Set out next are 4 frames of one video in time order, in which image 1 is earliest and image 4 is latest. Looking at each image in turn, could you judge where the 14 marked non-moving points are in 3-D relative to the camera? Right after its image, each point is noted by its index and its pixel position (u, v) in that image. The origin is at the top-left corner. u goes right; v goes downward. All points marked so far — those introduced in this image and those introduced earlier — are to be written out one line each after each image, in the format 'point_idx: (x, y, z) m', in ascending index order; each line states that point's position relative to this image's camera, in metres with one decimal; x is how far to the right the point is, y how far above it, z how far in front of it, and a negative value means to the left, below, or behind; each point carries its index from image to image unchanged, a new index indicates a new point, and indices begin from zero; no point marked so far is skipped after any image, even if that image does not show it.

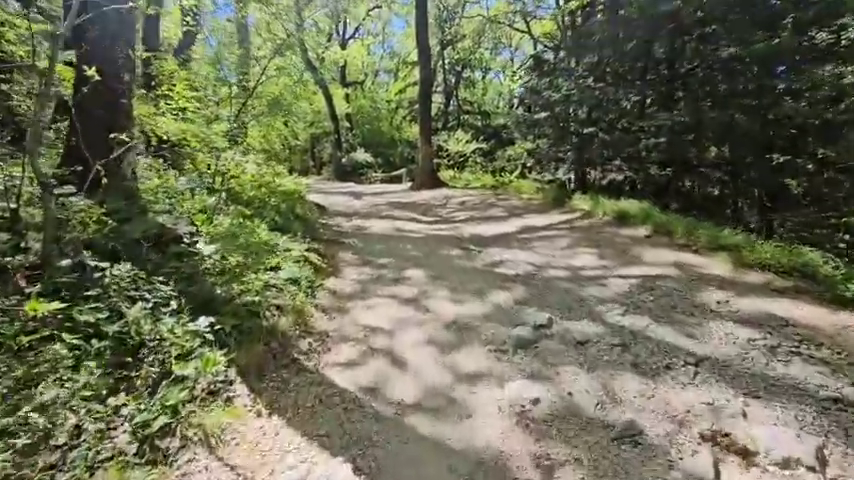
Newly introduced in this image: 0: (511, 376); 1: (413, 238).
0: (+0.7, -1.1, +3.3) m
1: (-0.3, +0.1, +8.9) m
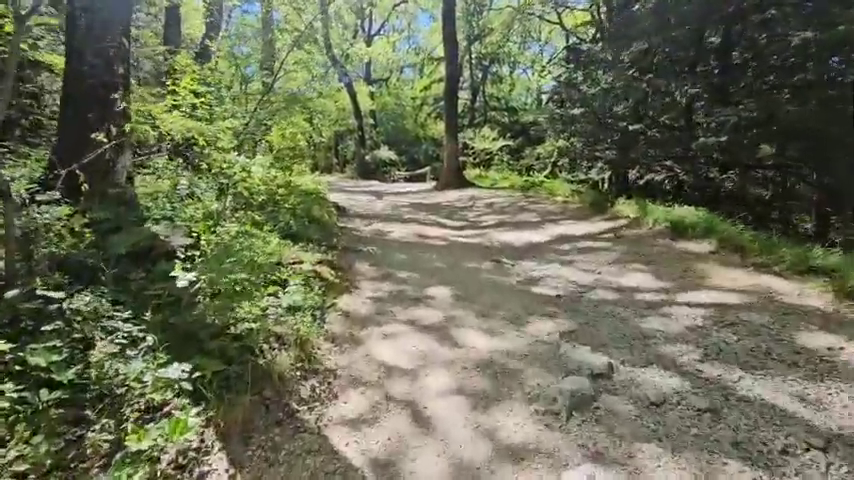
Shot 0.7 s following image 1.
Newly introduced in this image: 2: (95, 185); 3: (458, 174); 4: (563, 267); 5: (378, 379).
0: (+0.8, -1.3, +2.5) m
1: (+0.2, -0.1, +8.2) m
2: (-3.7, +0.6, +4.7) m
3: (+1.4, +2.9, +18.5) m
4: (+2.0, -0.4, +6.1) m
5: (-0.4, -1.1, +3.4) m
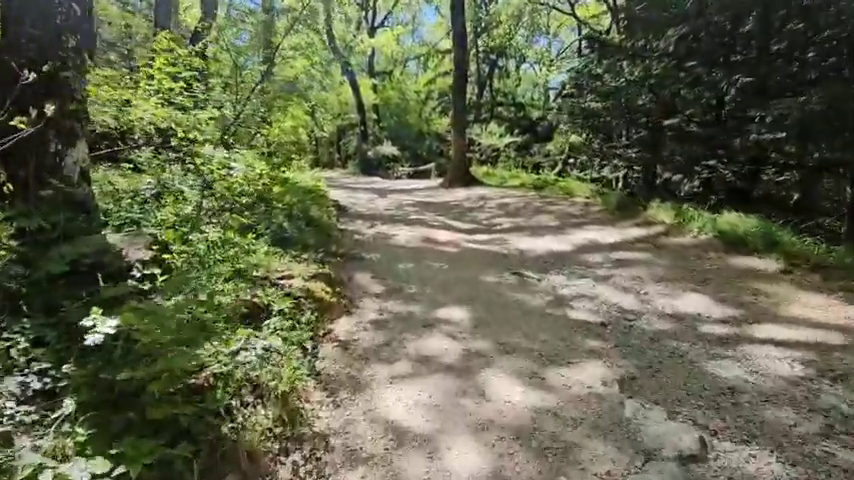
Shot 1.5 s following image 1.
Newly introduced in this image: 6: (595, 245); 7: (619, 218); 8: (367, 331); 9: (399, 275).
0: (+1.0, -1.4, +1.6) m
1: (+0.4, -0.2, +7.3) m
2: (-3.5, +0.5, +3.8) m
3: (+1.6, +2.9, +17.6) m
4: (+2.1, -0.5, +5.2) m
5: (-0.3, -1.3, +2.6) m
6: (+2.7, -0.1, +6.8) m
7: (+3.6, +0.4, +8.0) m
8: (-0.6, -0.9, +4.2) m
9: (-0.4, -0.5, +6.0) m
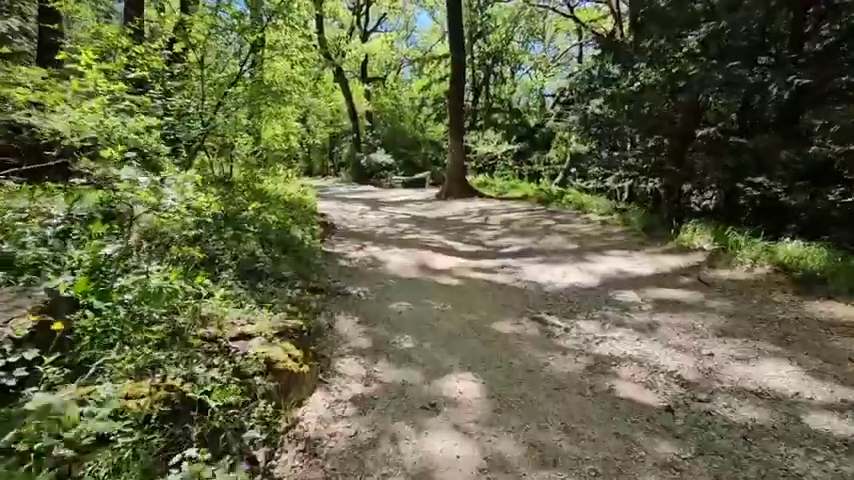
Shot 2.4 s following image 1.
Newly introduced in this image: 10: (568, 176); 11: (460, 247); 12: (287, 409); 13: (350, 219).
0: (+1.0, -1.8, +0.5) m
1: (+0.3, -0.7, +6.1) m
2: (-3.5, +0.1, +2.7) m
3: (+1.4, +2.3, +16.5) m
4: (+2.1, -0.9, +4.1) m
5: (-0.2, -1.7, +1.4) m
6: (+2.7, -0.5, +5.7) m
7: (+3.6, 0.0, +6.9) m
8: (-0.6, -1.3, +3.1) m
9: (-0.4, -0.9, +4.9) m
10: (+6.4, +2.9, +19.1) m
11: (+0.6, -0.2, +8.3) m
12: (-1.0, -1.2, +3.1) m
13: (-2.3, +0.6, +12.7) m
